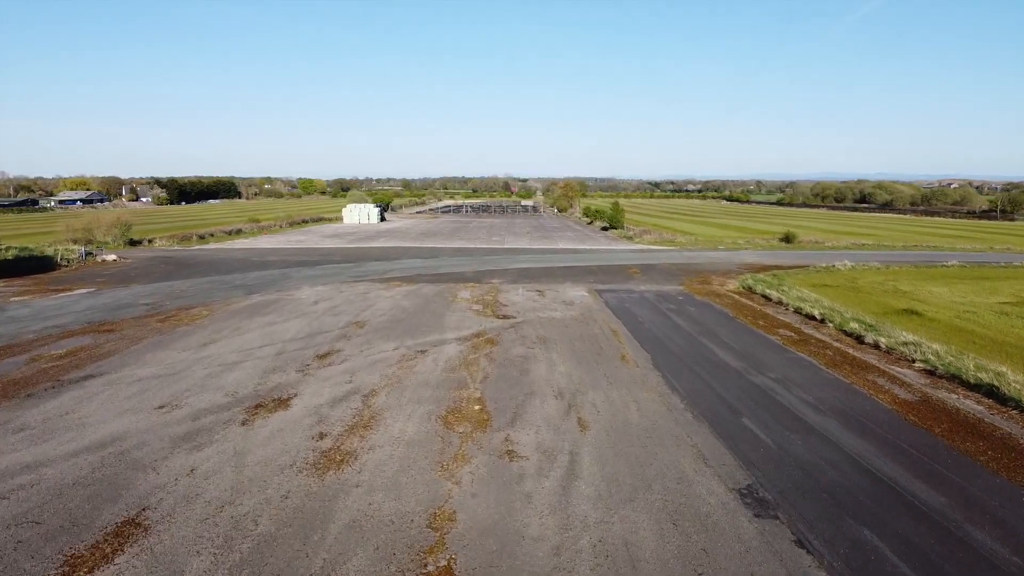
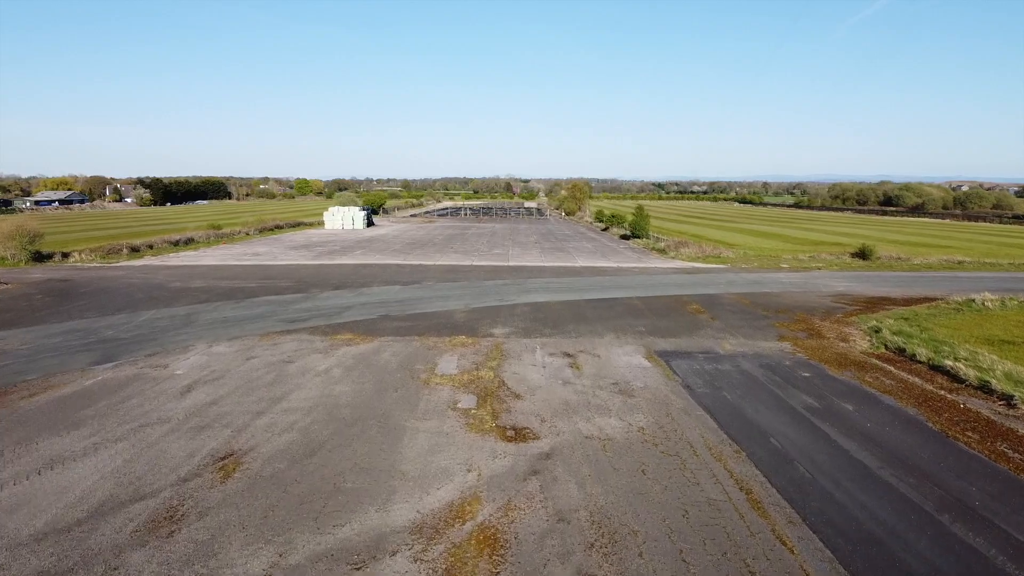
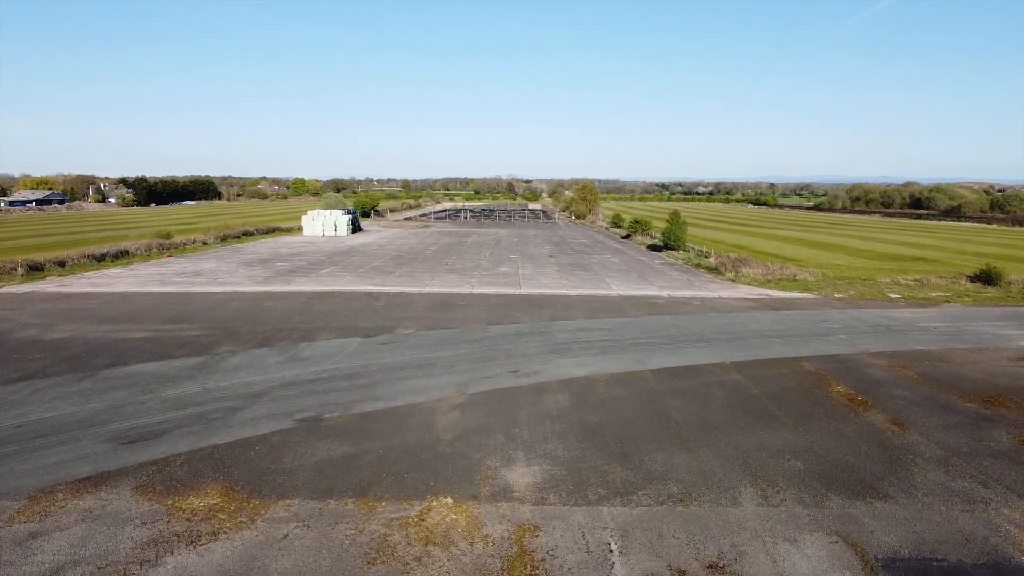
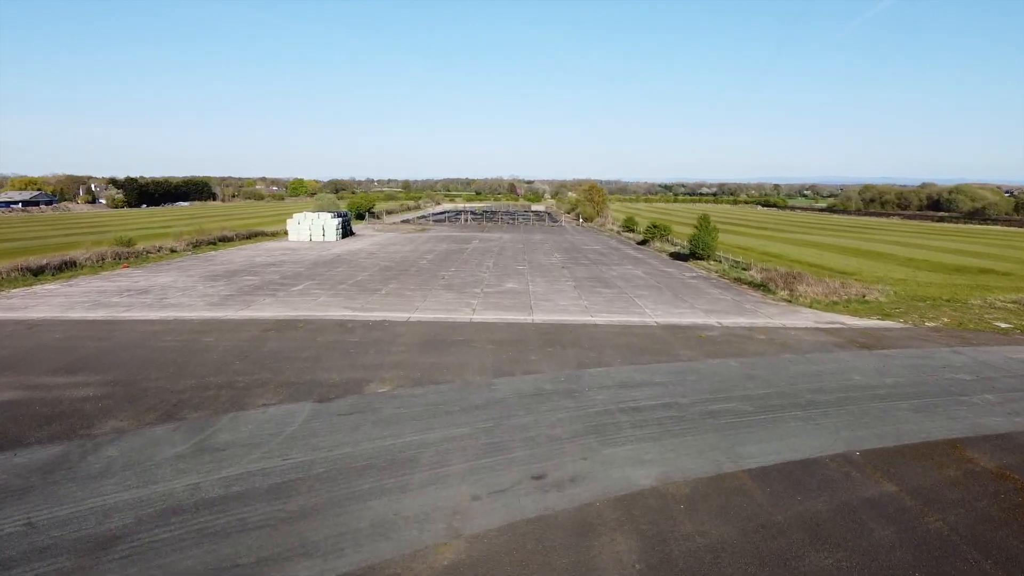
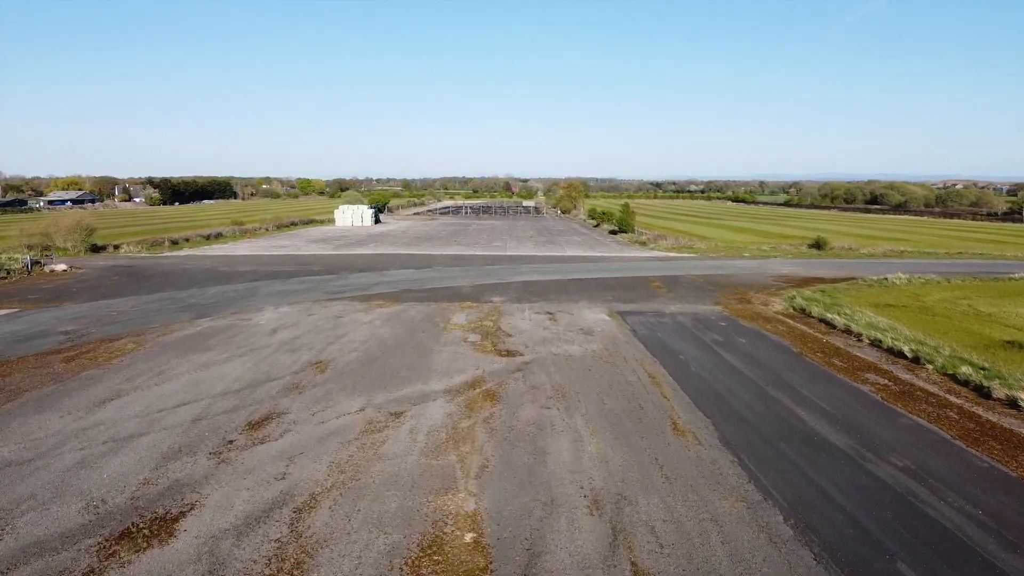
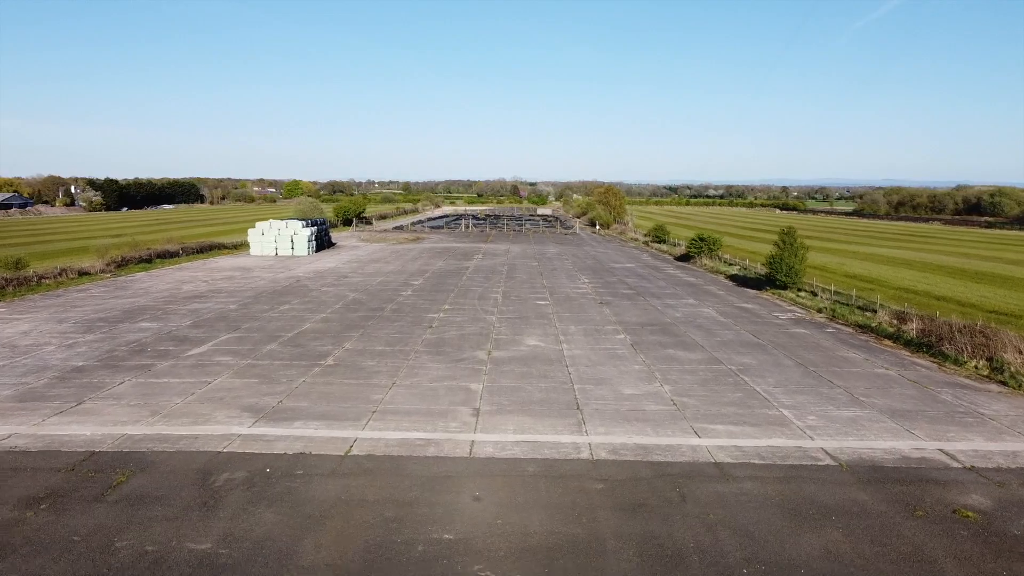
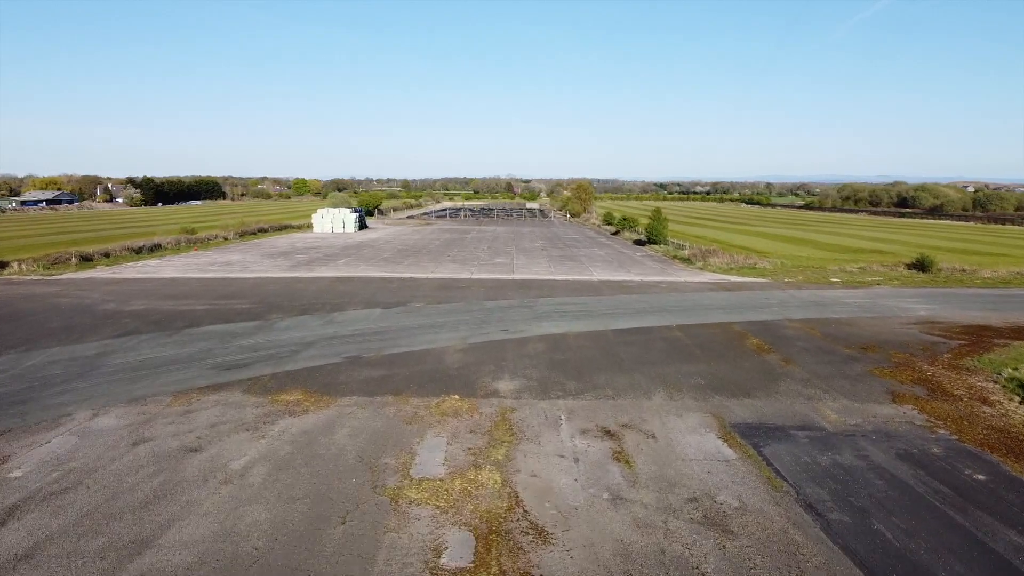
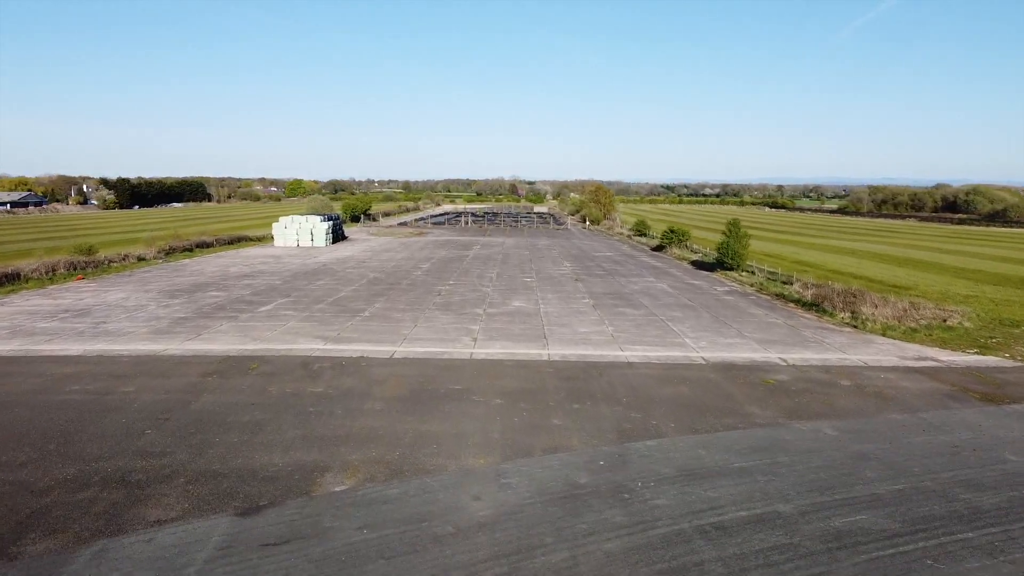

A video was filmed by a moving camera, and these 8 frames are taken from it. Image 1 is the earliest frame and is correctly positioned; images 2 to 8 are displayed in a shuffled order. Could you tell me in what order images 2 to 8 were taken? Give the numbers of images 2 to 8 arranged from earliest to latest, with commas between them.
5, 2, 7, 3, 4, 8, 6
